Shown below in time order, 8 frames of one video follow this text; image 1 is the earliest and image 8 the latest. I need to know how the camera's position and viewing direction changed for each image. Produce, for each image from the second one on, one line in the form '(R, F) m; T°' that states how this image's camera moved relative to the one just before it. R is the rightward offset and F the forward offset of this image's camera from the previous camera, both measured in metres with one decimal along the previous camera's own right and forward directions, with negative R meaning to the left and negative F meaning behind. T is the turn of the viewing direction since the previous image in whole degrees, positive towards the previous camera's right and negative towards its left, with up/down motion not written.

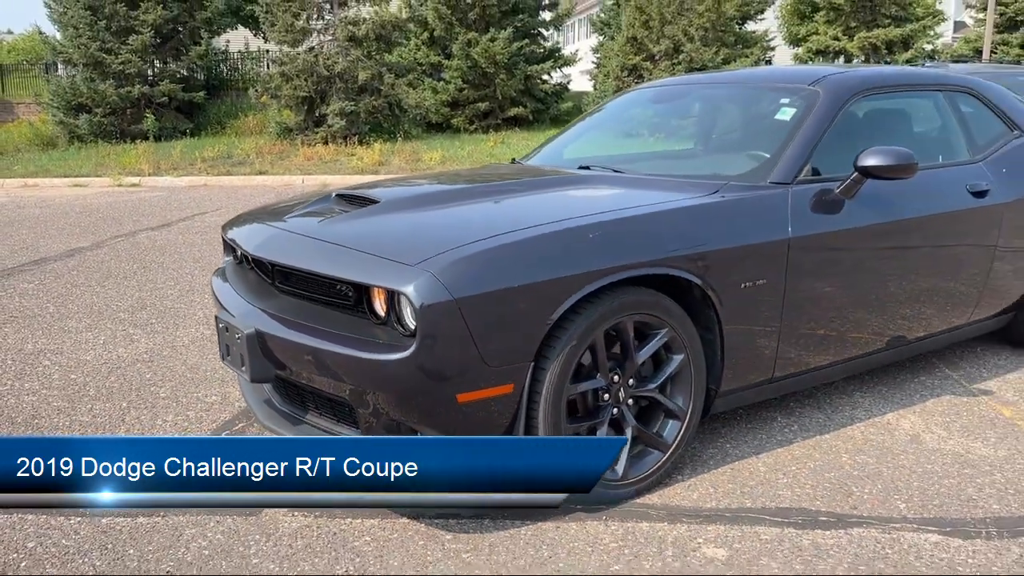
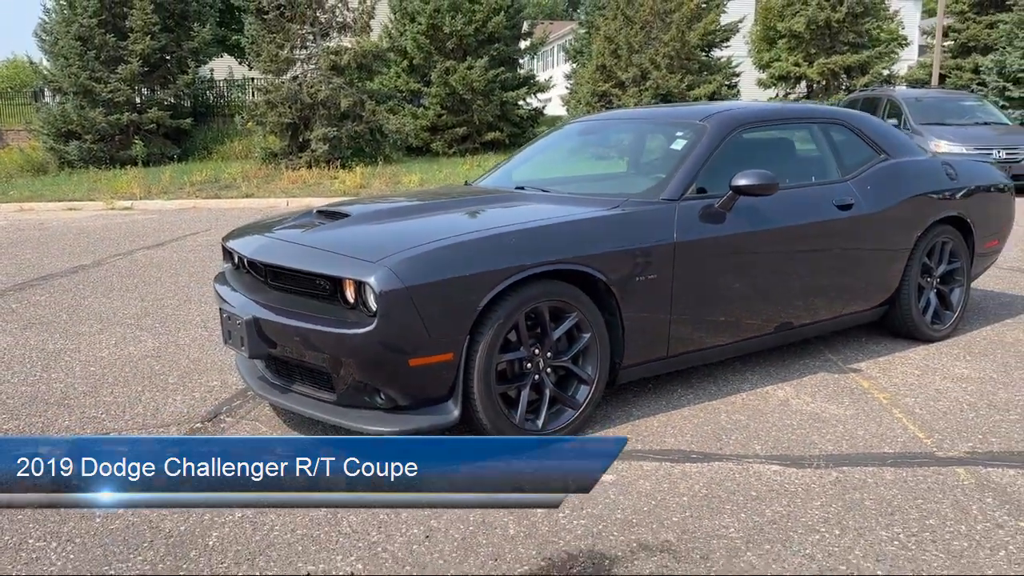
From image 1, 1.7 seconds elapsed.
(+0.2, -0.8) m; +1°
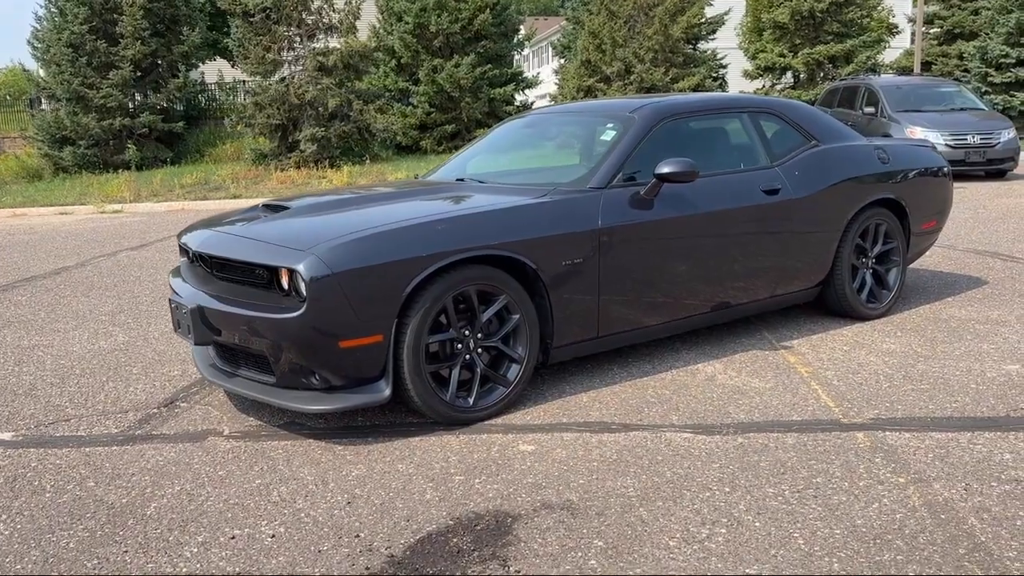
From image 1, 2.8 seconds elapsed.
(+0.3, -0.2) m; 0°
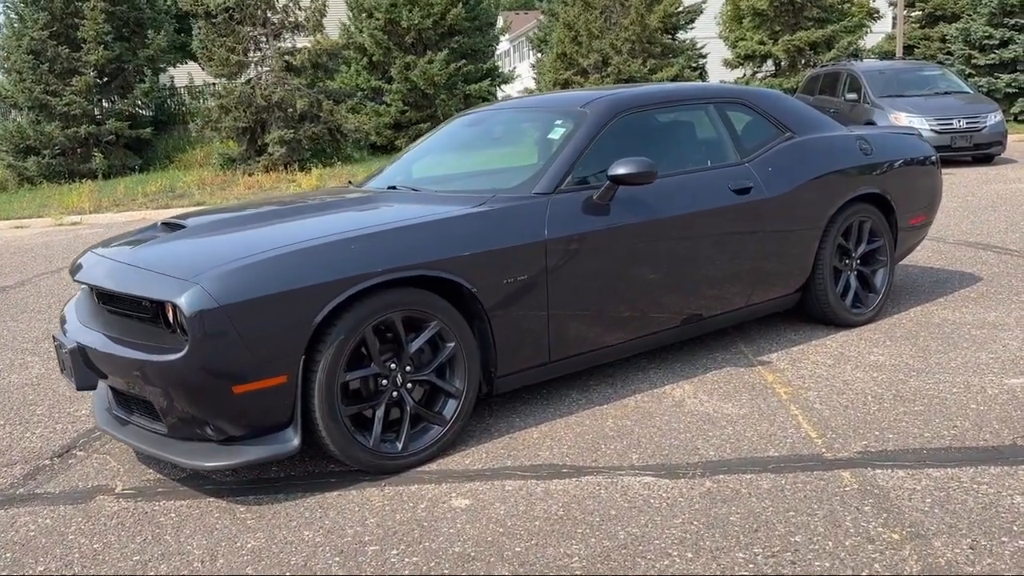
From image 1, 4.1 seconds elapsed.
(+0.2, +0.5) m; +1°
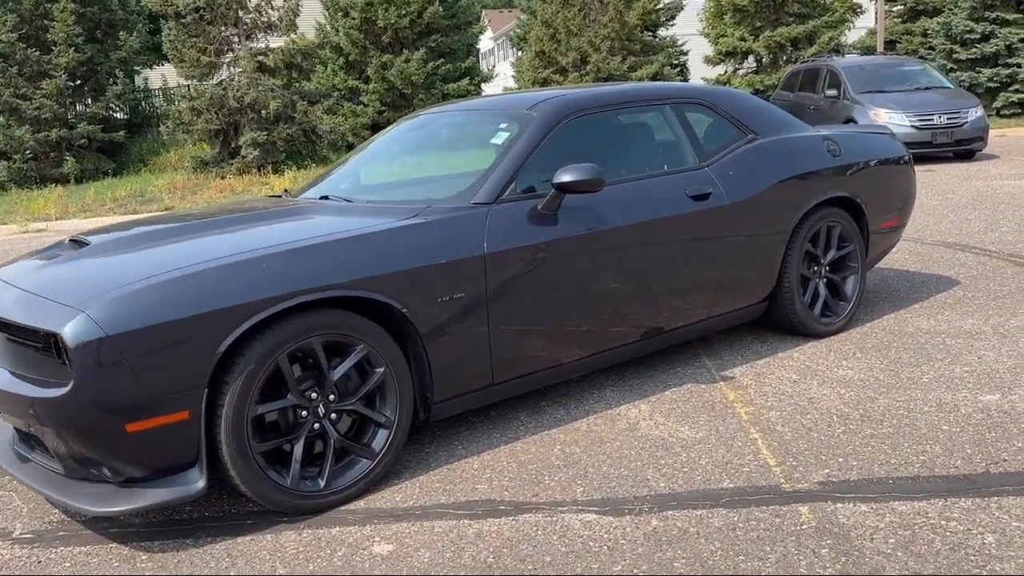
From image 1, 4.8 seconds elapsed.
(+0.2, +0.3) m; +1°
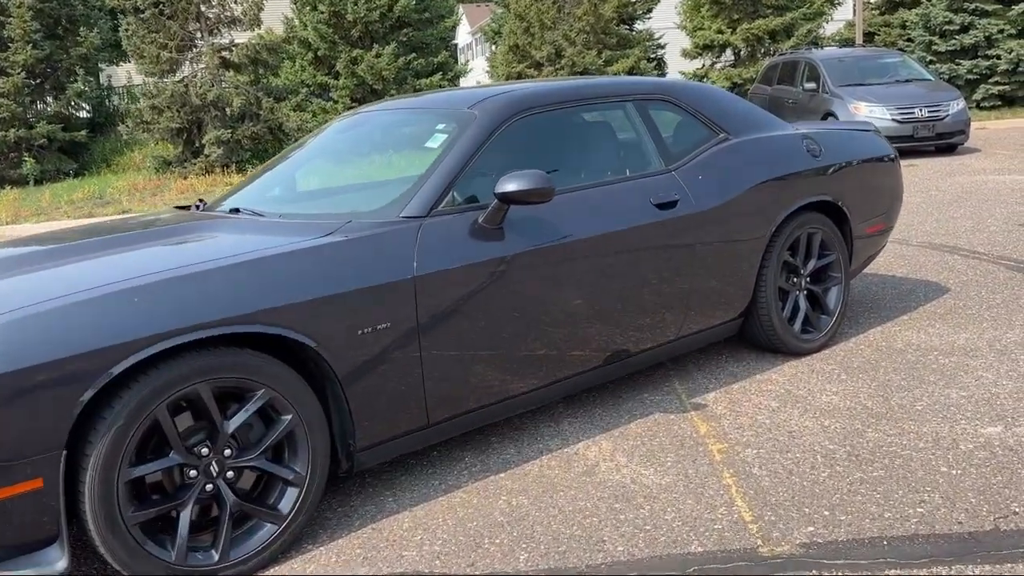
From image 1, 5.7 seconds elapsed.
(+0.2, +0.5) m; +1°
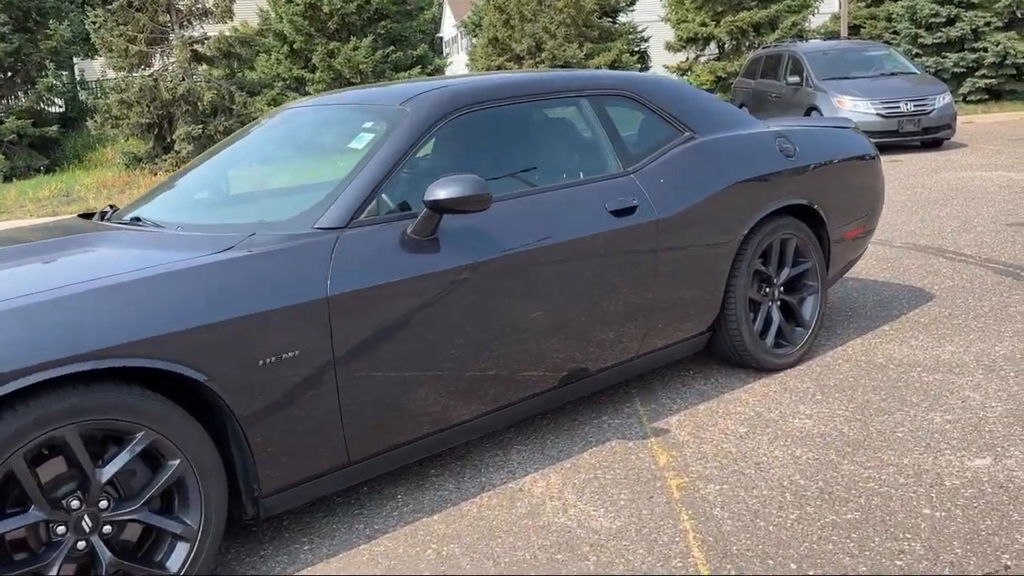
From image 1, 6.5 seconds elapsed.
(+0.2, +0.3) m; +1°
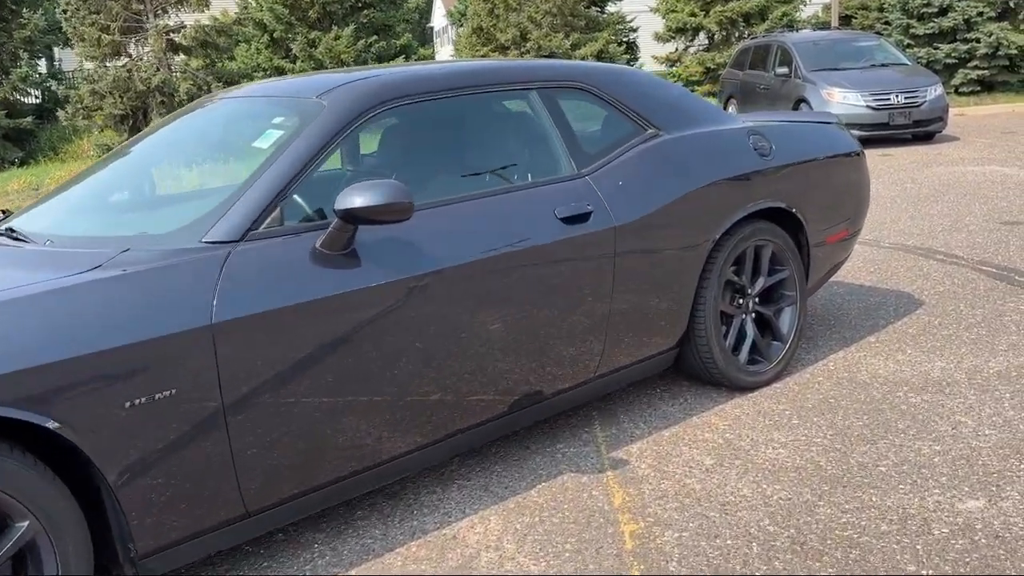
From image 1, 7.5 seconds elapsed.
(+0.2, +0.4) m; 0°
